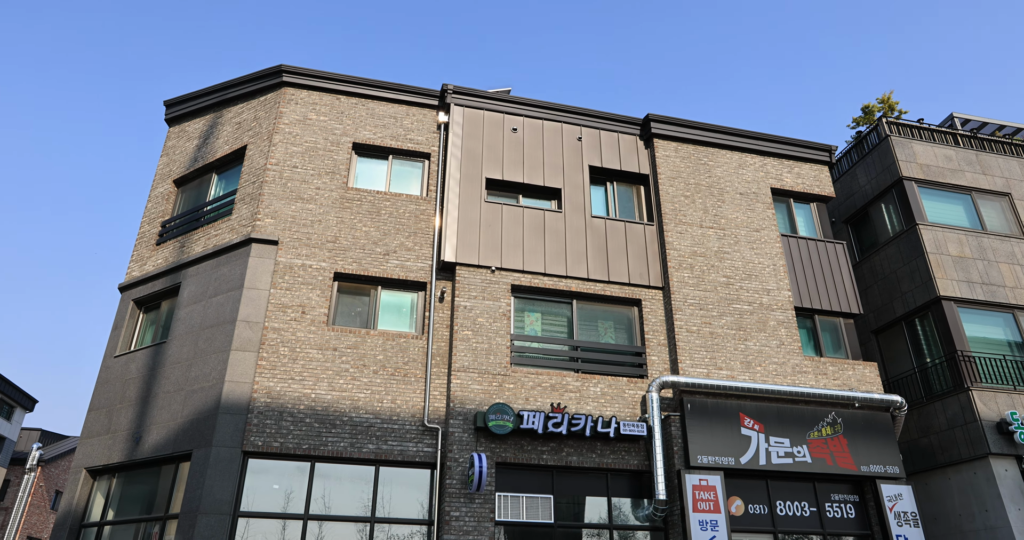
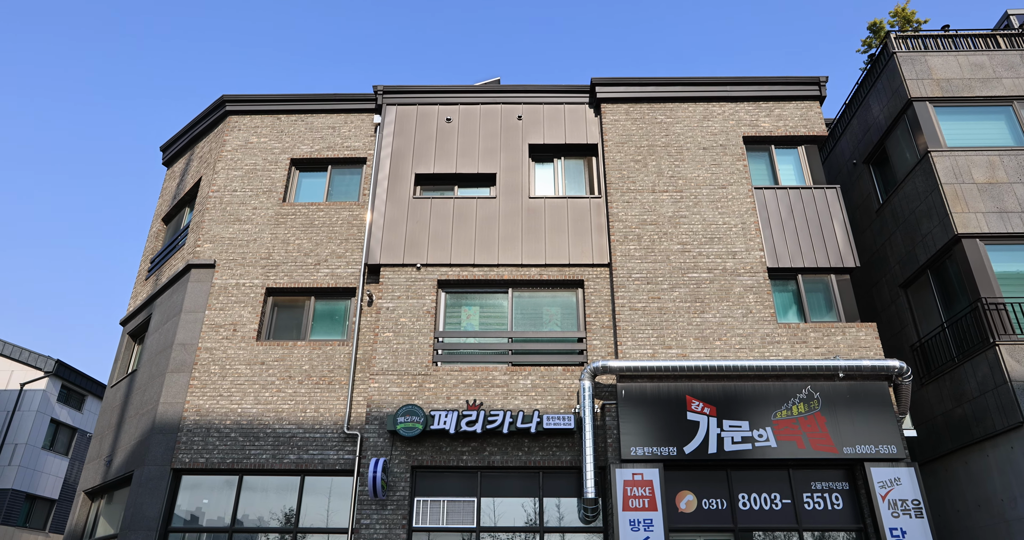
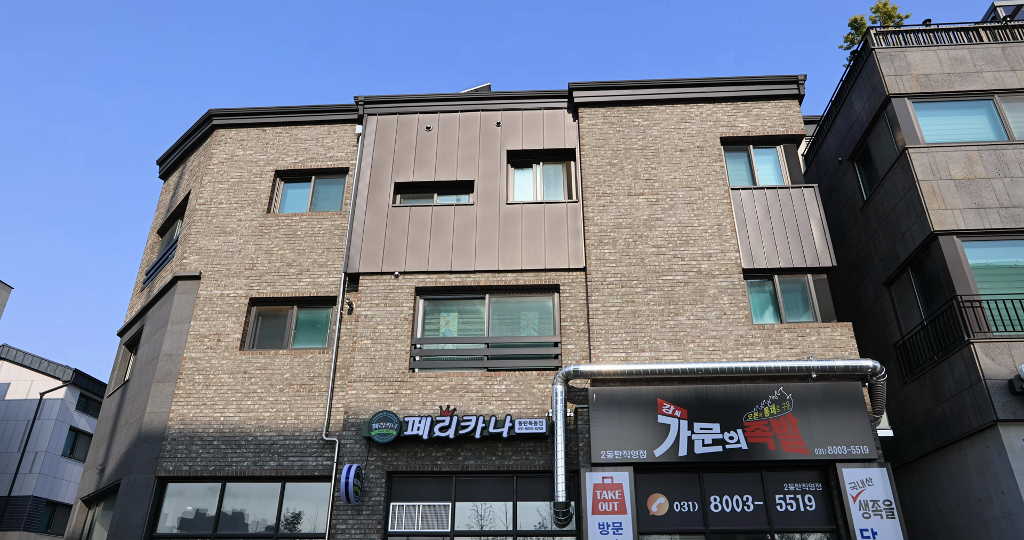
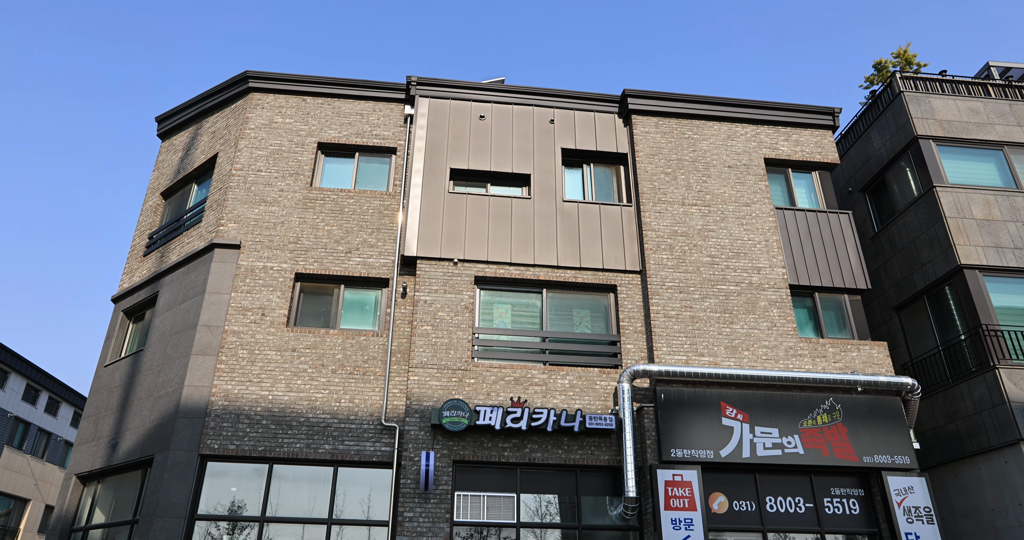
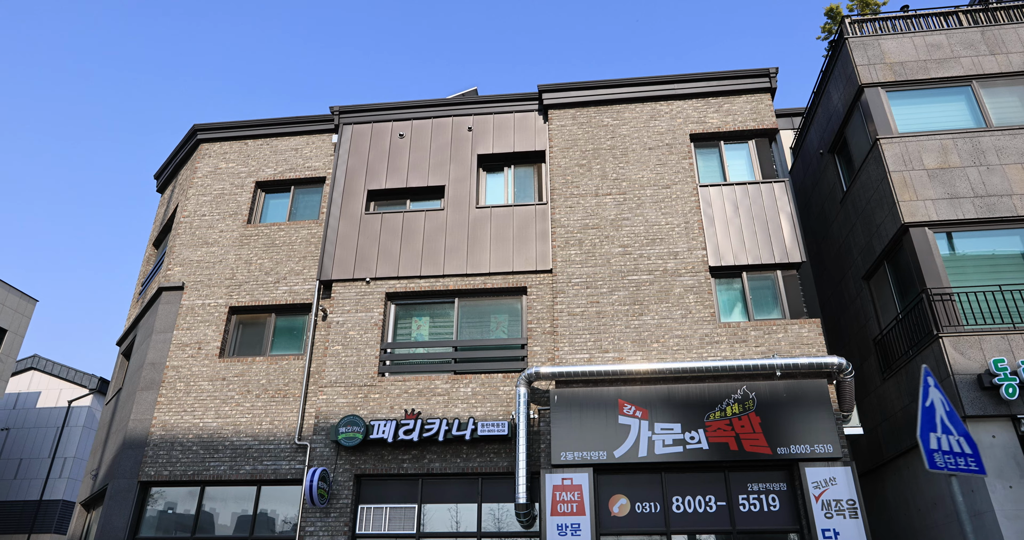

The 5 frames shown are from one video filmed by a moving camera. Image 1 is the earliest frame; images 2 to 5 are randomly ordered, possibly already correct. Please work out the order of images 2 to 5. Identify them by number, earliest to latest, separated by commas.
4, 2, 3, 5
